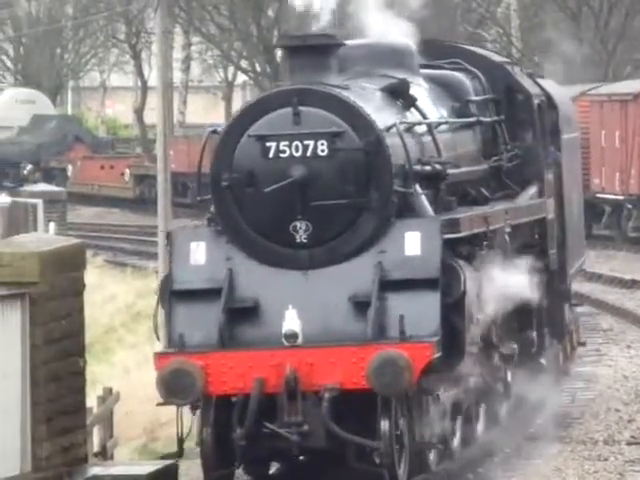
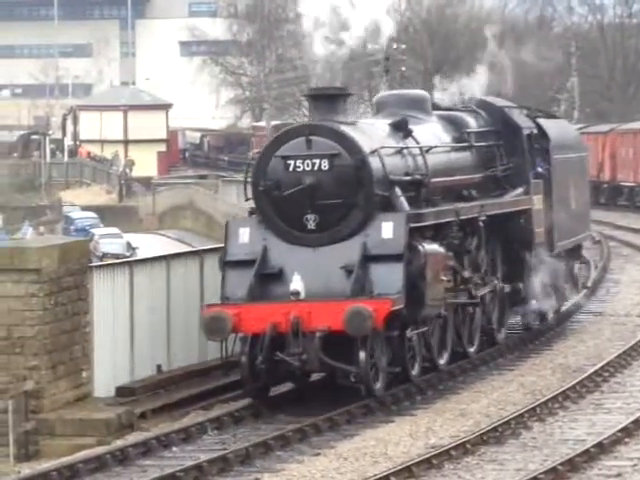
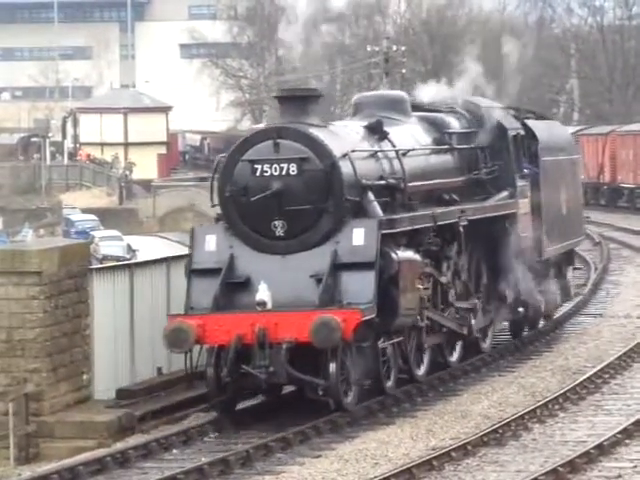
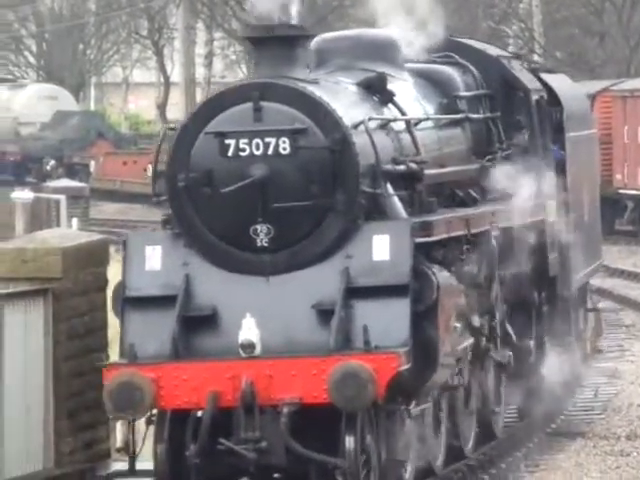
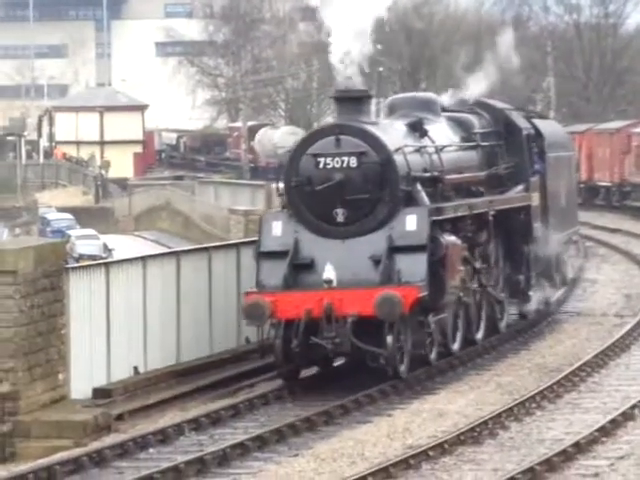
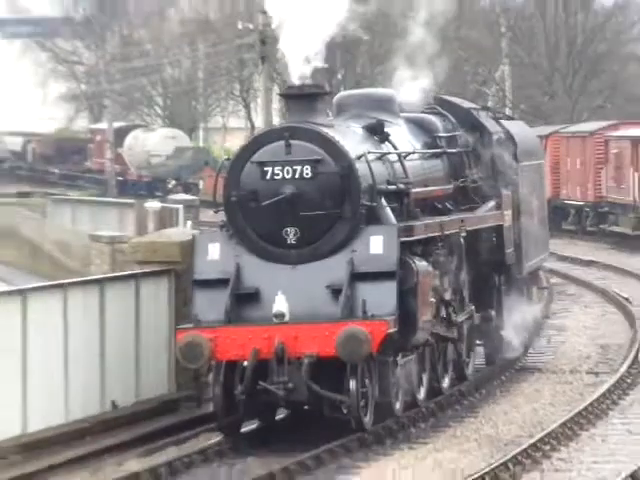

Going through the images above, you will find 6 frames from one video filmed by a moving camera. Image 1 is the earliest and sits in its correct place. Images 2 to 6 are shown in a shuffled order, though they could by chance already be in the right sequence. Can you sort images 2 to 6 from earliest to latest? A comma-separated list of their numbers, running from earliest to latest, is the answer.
4, 6, 5, 2, 3
